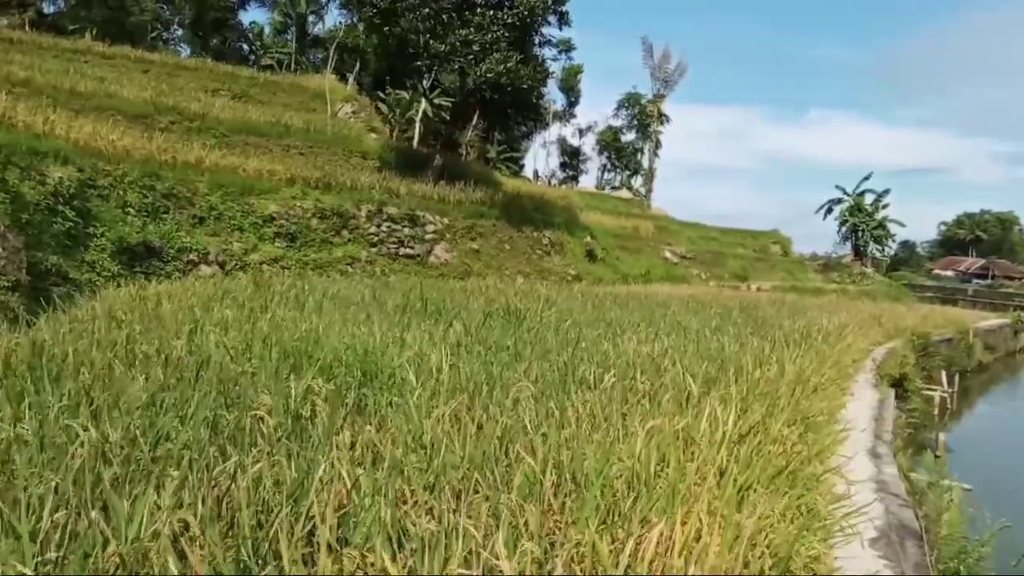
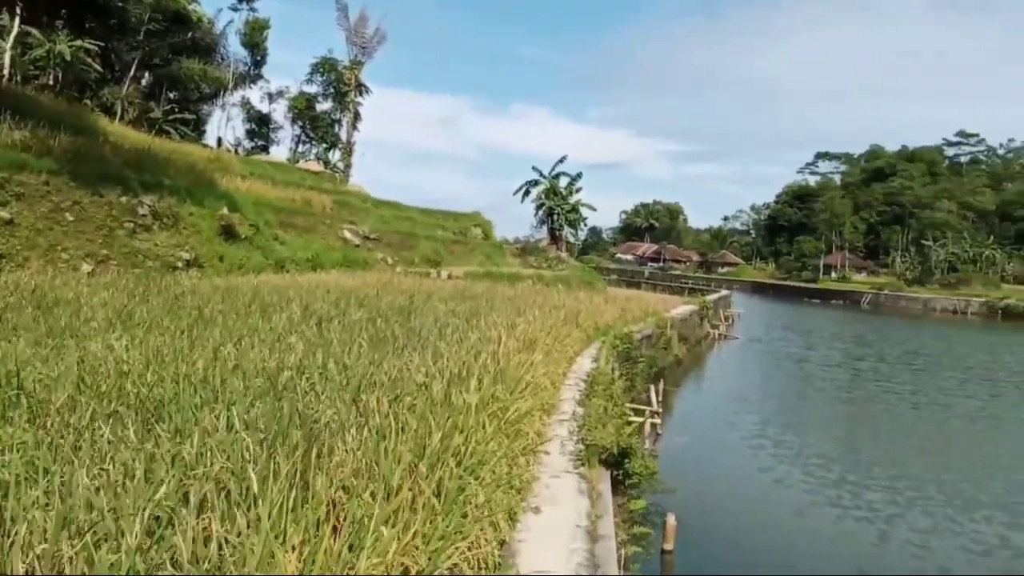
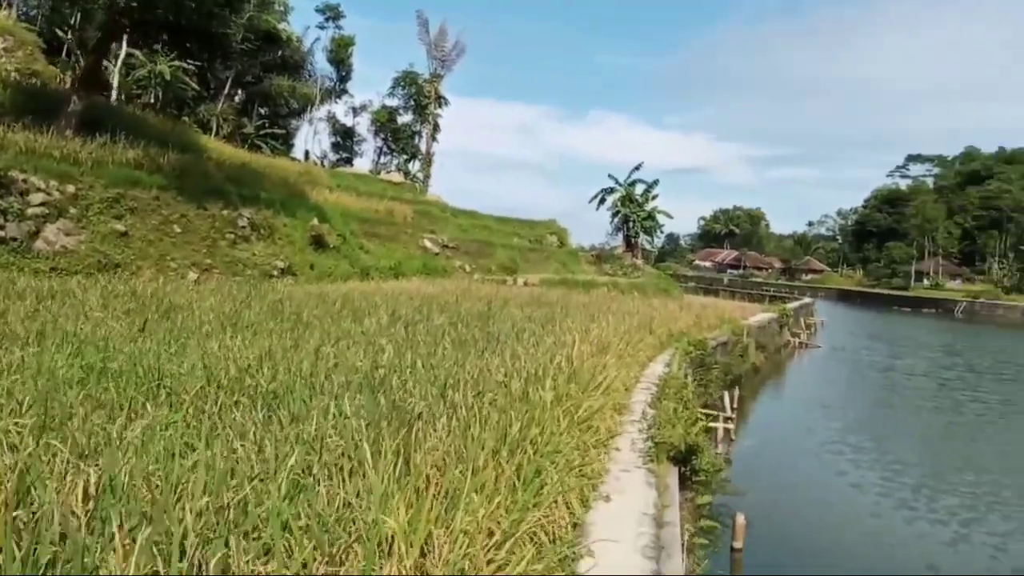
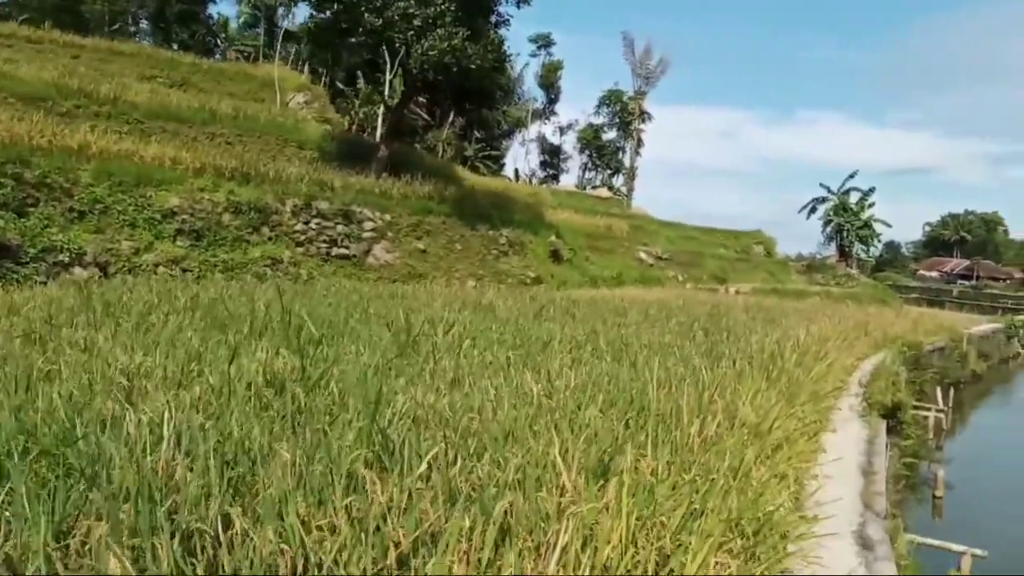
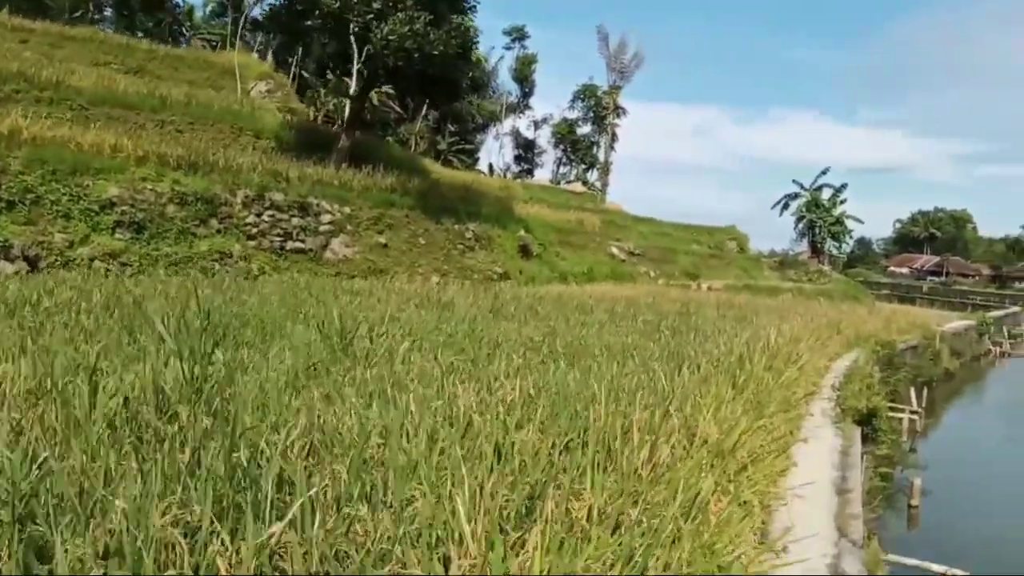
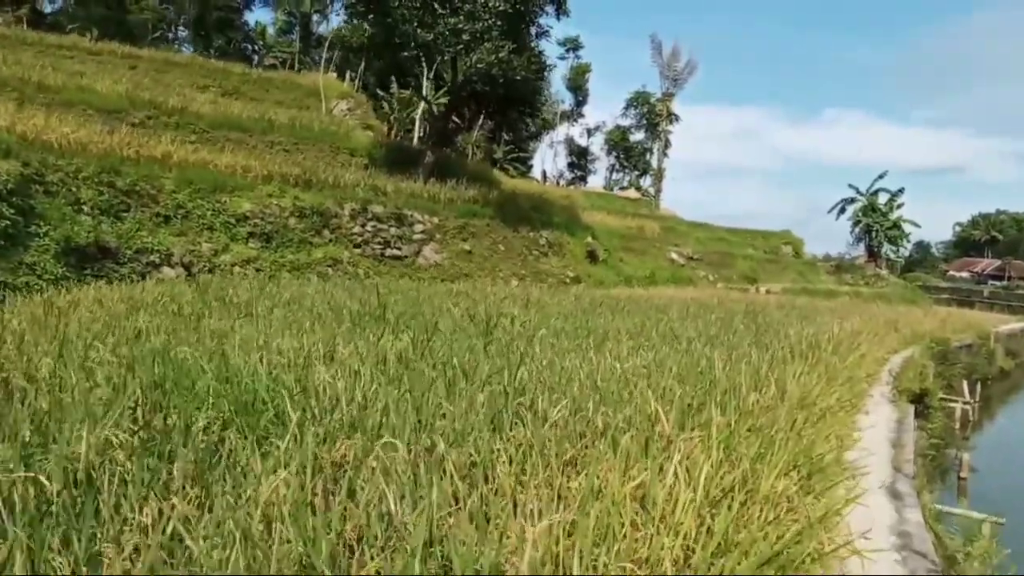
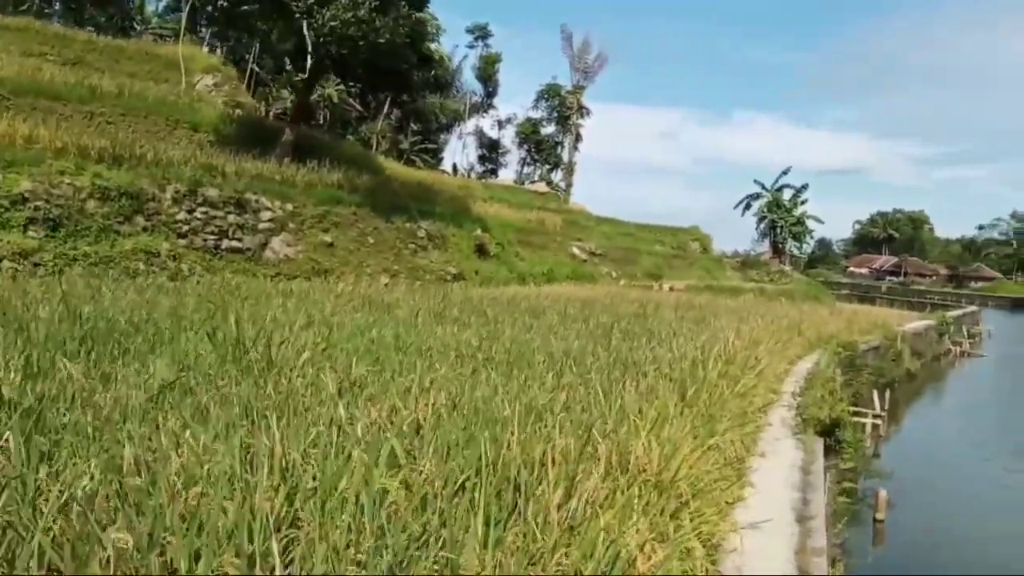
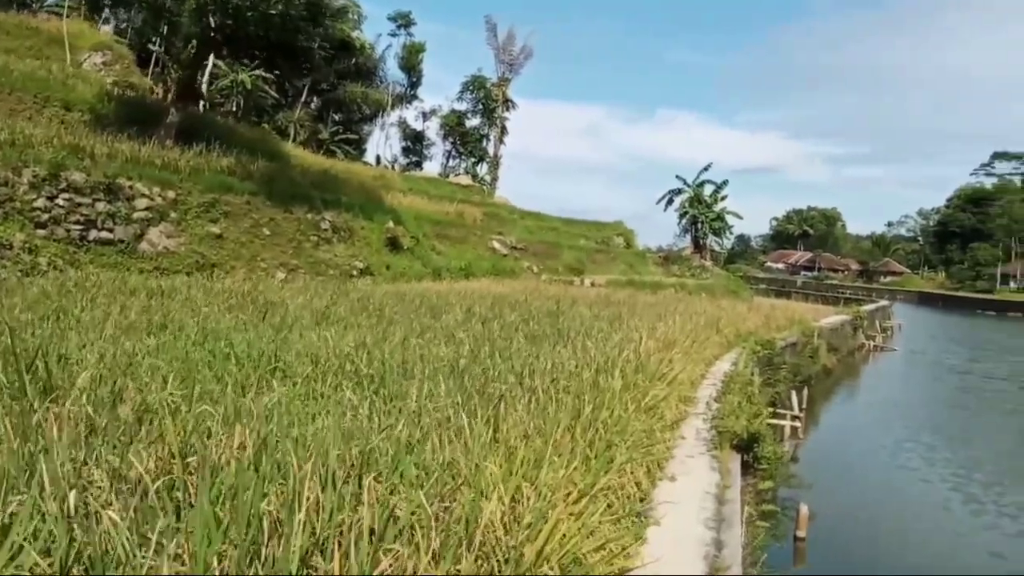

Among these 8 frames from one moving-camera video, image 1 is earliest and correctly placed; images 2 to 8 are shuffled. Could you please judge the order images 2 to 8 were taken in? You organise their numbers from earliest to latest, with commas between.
6, 4, 5, 7, 8, 3, 2
